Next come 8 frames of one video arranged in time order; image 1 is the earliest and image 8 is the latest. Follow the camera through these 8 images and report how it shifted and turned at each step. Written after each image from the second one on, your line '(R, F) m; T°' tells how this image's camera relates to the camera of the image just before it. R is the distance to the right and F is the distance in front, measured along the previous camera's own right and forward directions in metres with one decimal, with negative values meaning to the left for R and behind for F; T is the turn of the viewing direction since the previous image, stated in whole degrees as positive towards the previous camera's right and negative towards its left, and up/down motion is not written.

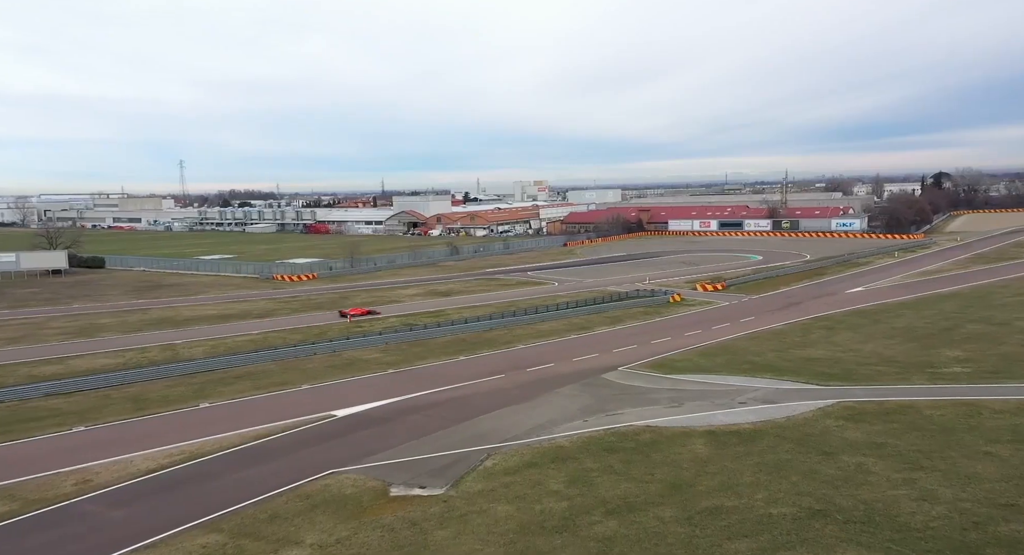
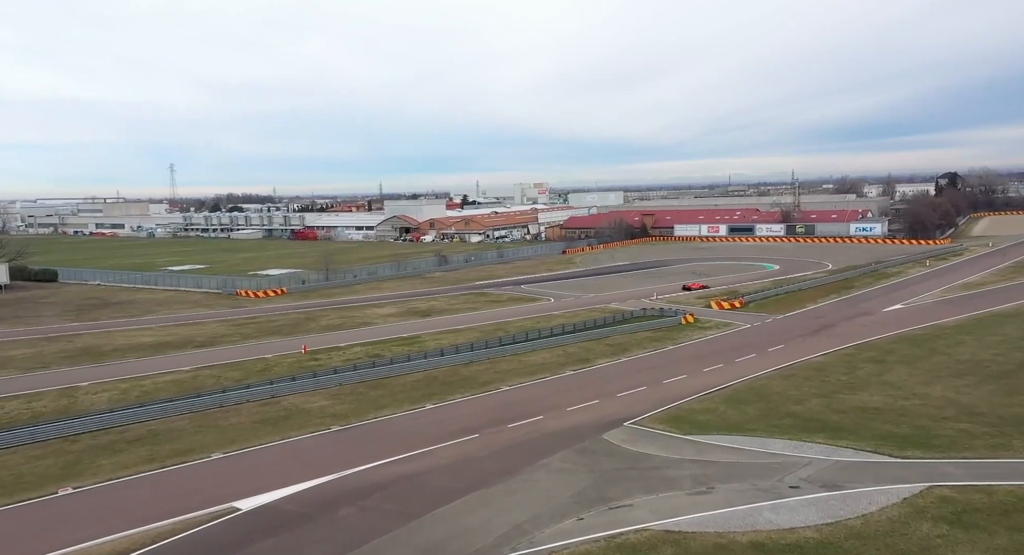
(+0.6, +5.4) m; 0°
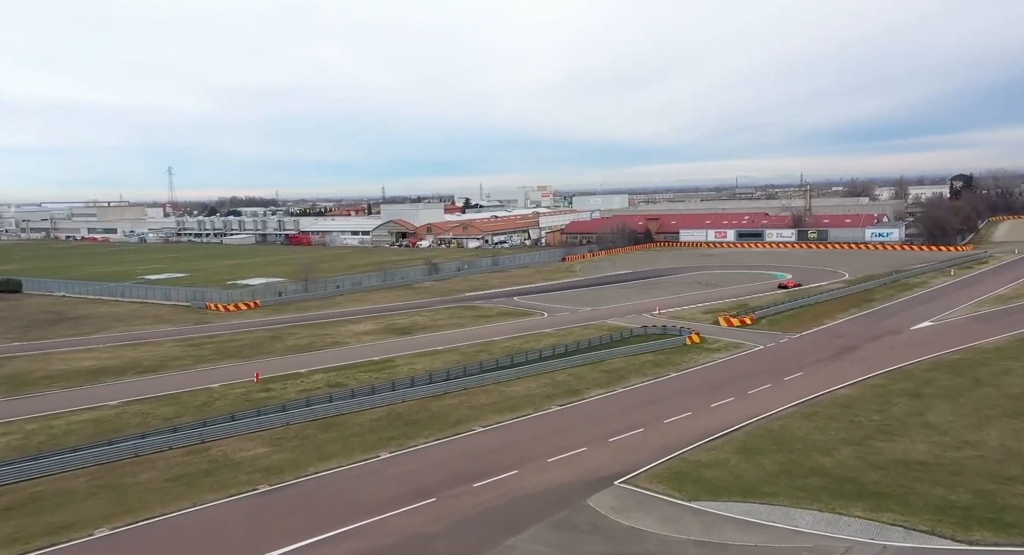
(+0.8, +3.5) m; 0°
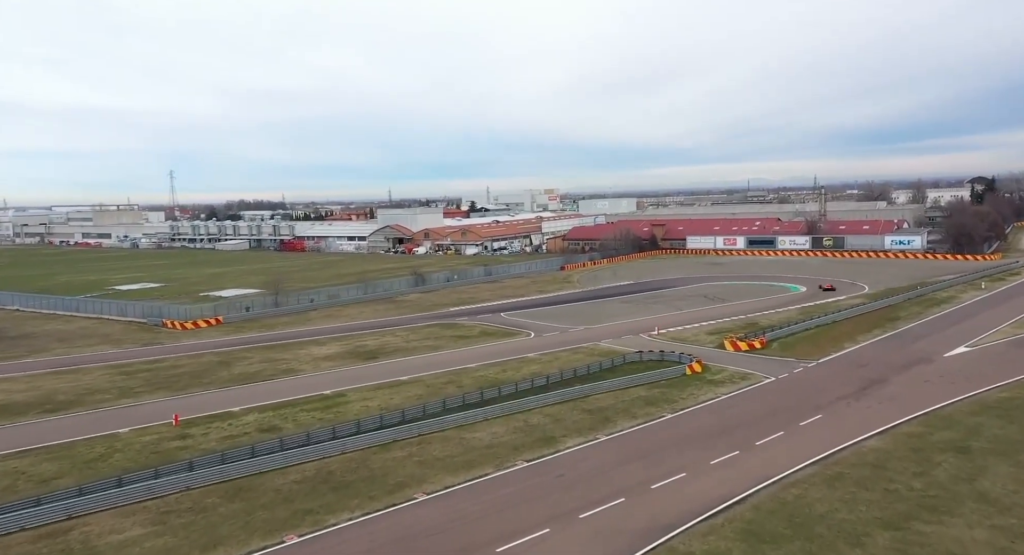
(+1.3, +4.0) m; -1°
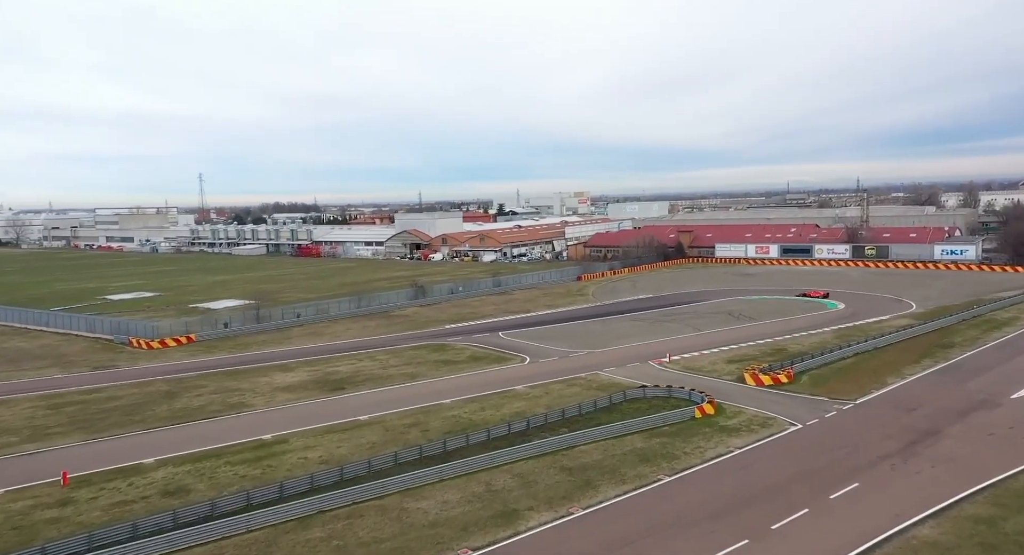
(+1.8, +4.1) m; -3°
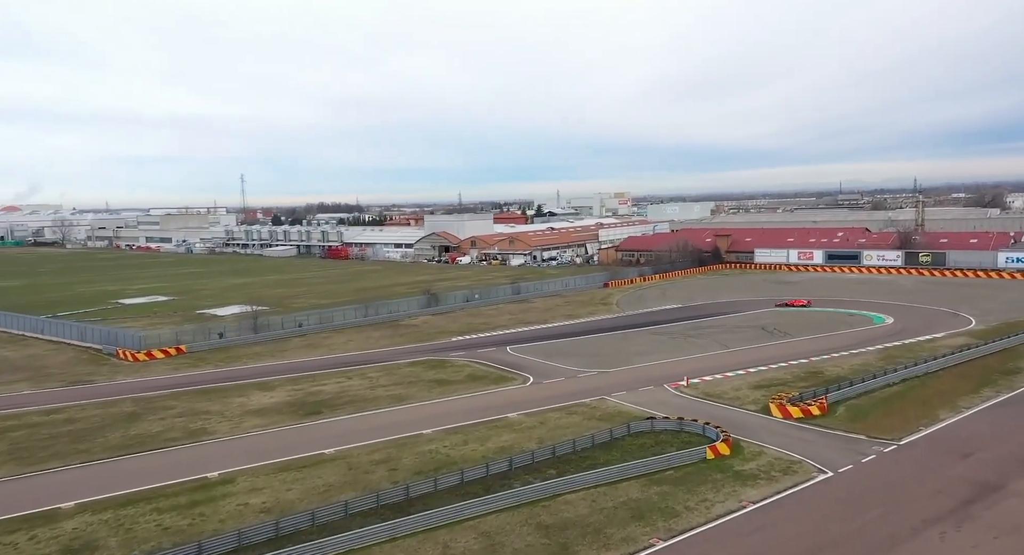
(+1.6, +3.0) m; -3°
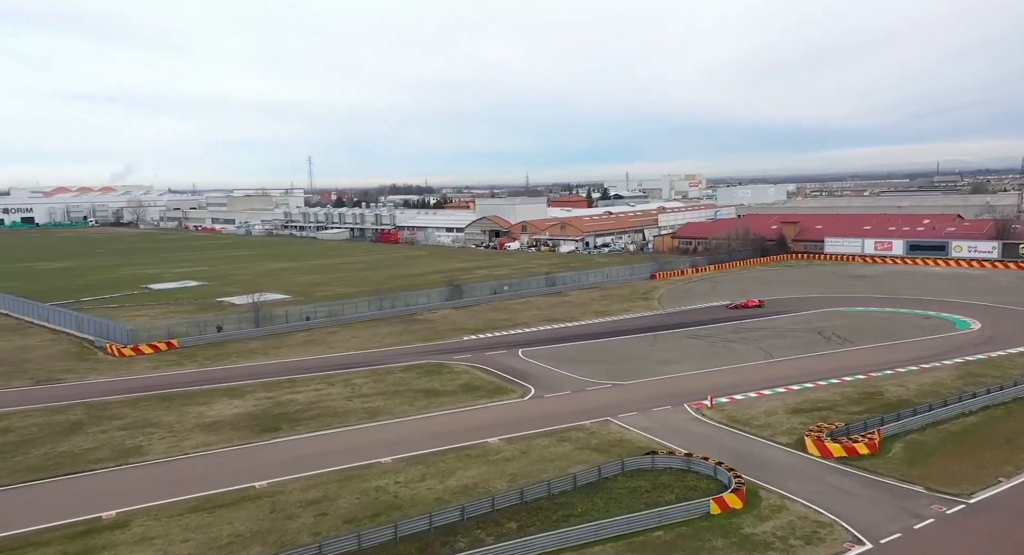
(+2.5, +4.0) m; -6°
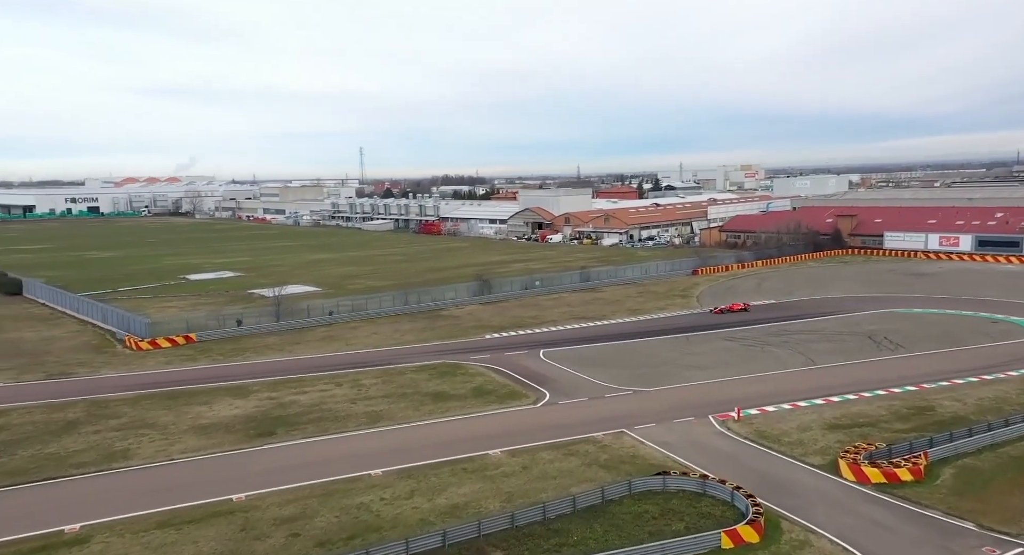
(+1.2, +1.6) m; -4°
